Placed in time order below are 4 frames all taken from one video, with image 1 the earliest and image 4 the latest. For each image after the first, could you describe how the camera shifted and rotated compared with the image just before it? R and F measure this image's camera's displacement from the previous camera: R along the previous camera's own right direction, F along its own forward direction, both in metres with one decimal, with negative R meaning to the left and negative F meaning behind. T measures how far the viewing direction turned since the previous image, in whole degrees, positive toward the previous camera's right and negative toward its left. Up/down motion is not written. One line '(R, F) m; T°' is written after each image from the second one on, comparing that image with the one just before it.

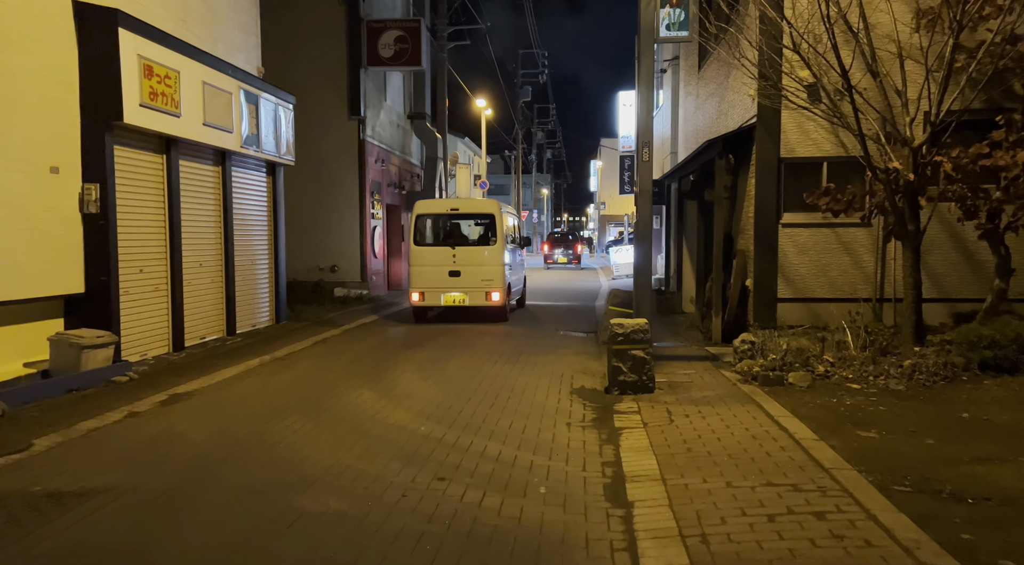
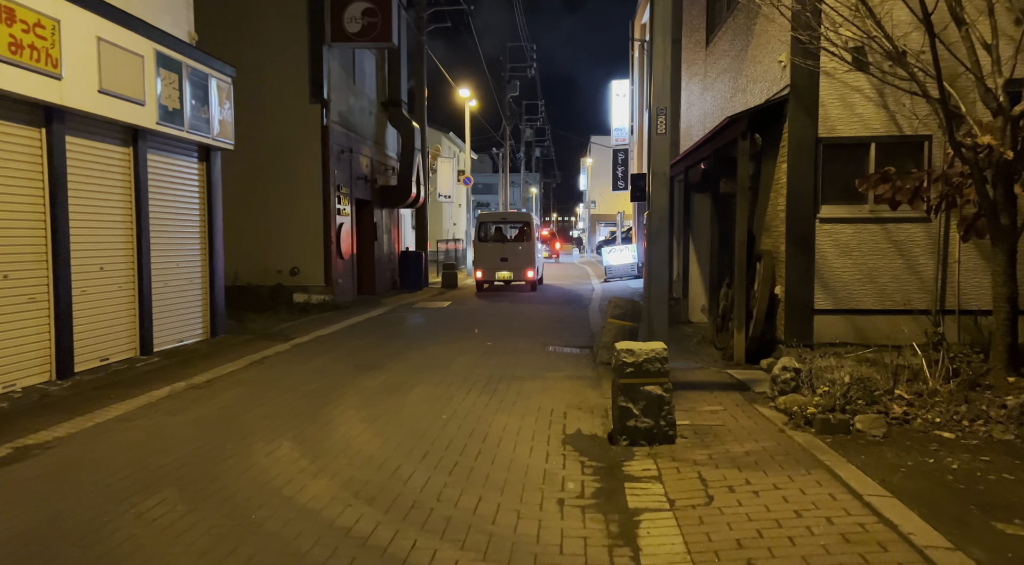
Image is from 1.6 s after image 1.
(+0.1, +2.4) m; +1°
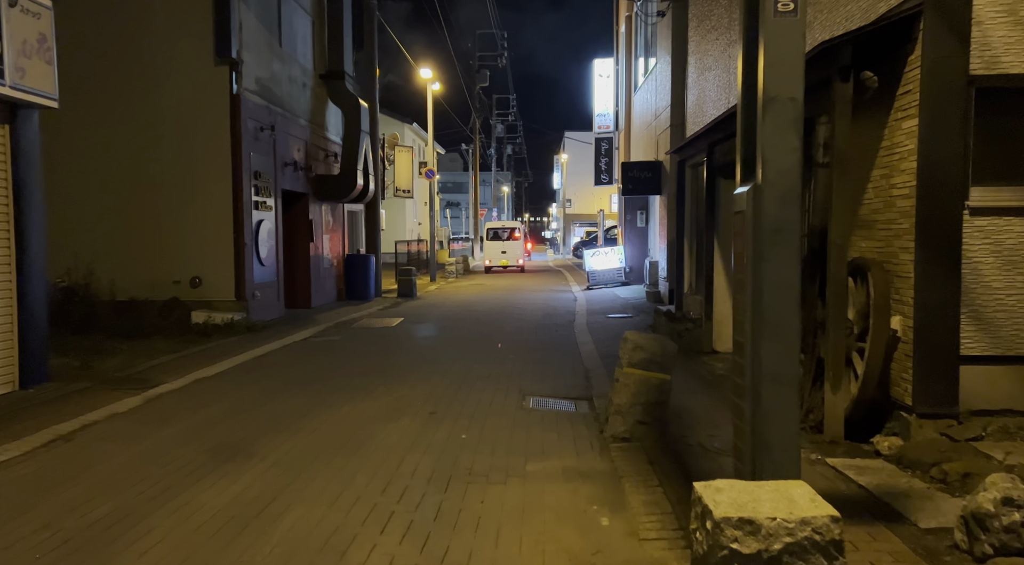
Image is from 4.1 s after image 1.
(+0.1, +4.2) m; +2°
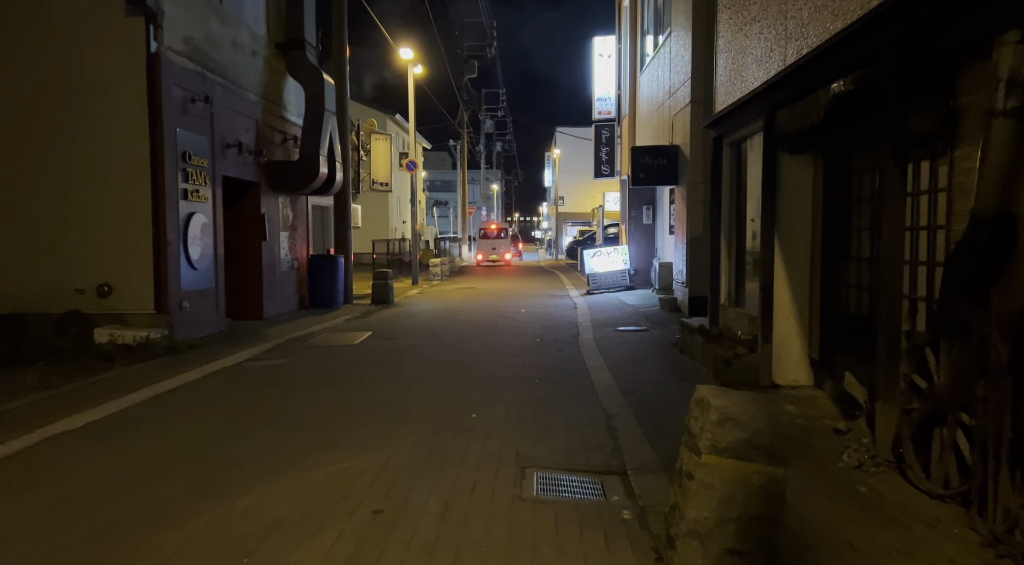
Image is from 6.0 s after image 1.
(0.0, +3.1) m; +1°
